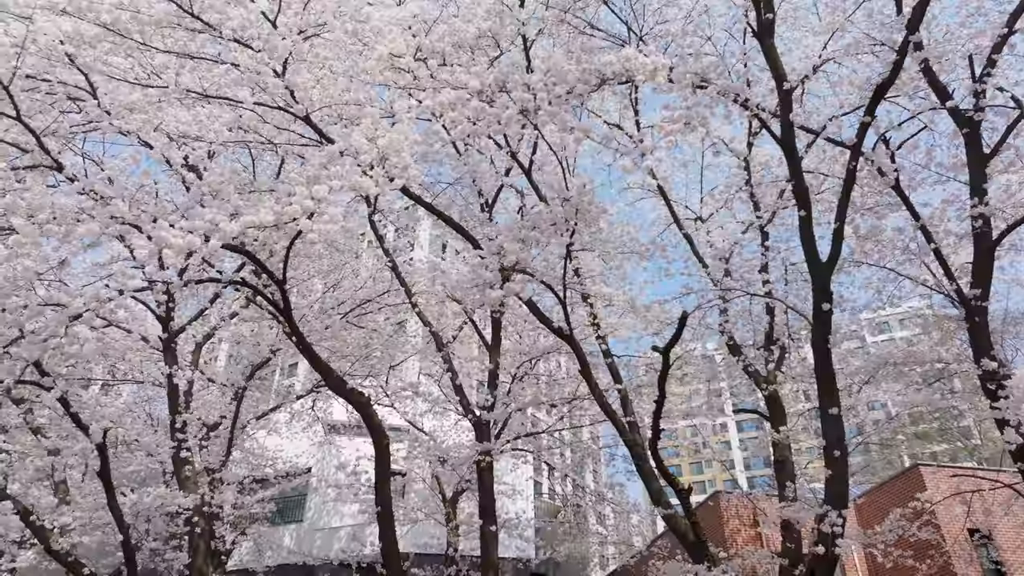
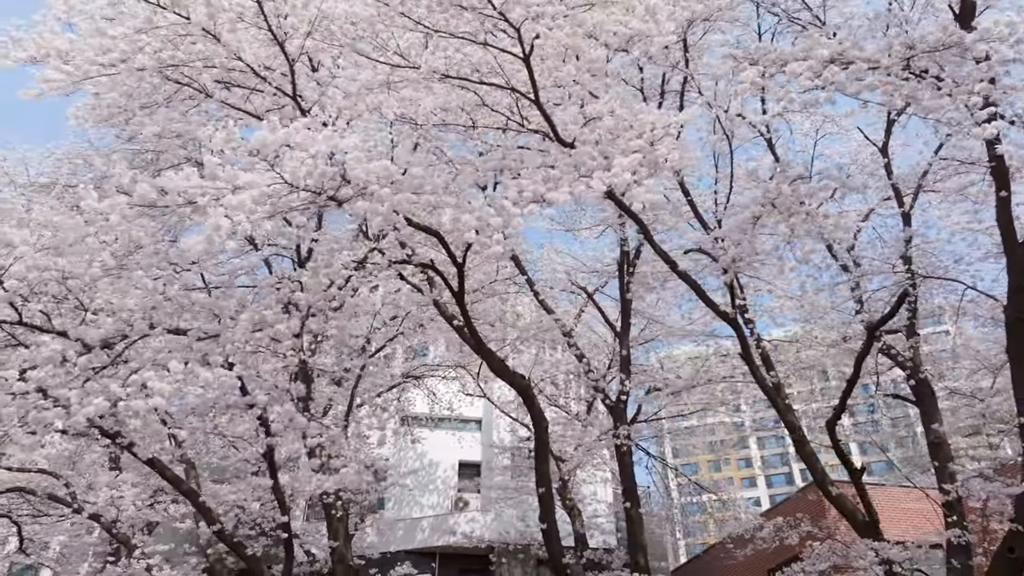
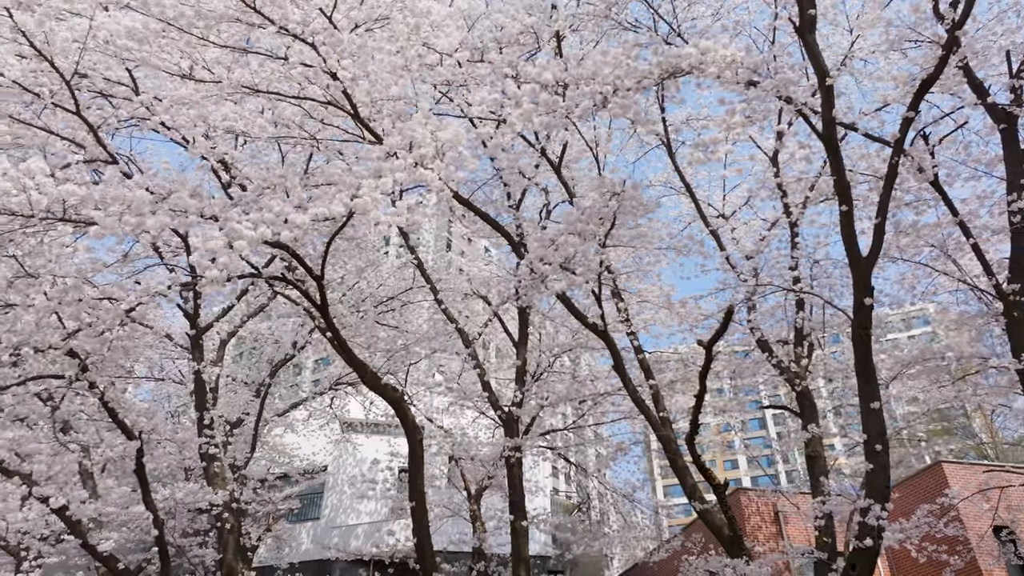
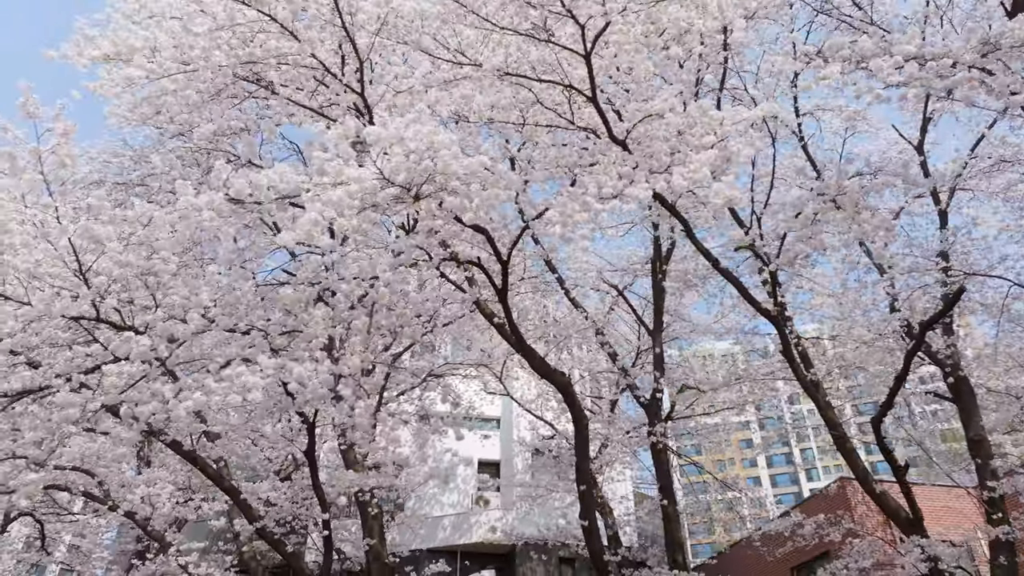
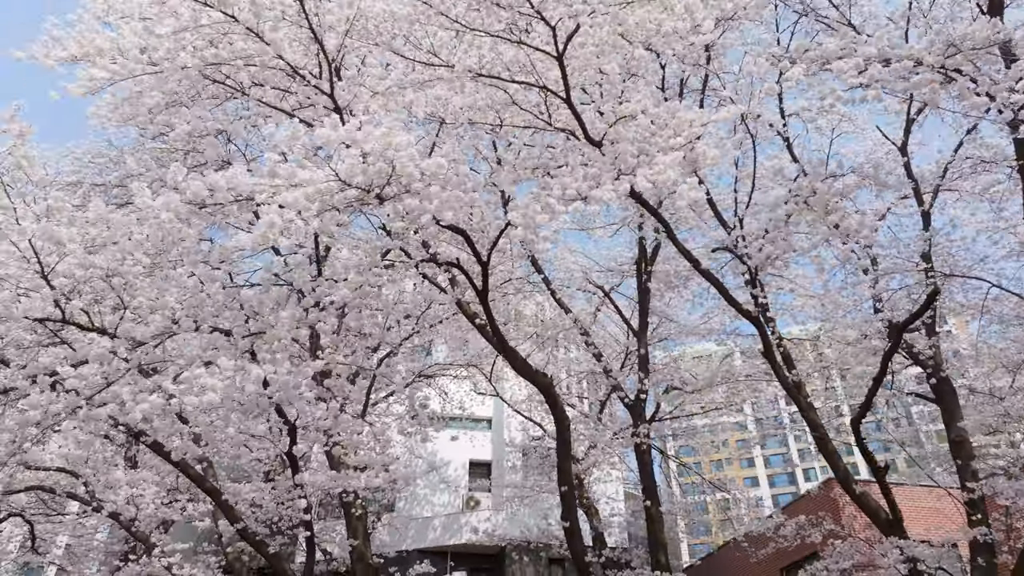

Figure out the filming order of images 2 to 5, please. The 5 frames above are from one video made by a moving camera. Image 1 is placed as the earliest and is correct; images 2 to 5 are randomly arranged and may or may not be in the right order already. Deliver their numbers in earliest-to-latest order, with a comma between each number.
3, 2, 5, 4
